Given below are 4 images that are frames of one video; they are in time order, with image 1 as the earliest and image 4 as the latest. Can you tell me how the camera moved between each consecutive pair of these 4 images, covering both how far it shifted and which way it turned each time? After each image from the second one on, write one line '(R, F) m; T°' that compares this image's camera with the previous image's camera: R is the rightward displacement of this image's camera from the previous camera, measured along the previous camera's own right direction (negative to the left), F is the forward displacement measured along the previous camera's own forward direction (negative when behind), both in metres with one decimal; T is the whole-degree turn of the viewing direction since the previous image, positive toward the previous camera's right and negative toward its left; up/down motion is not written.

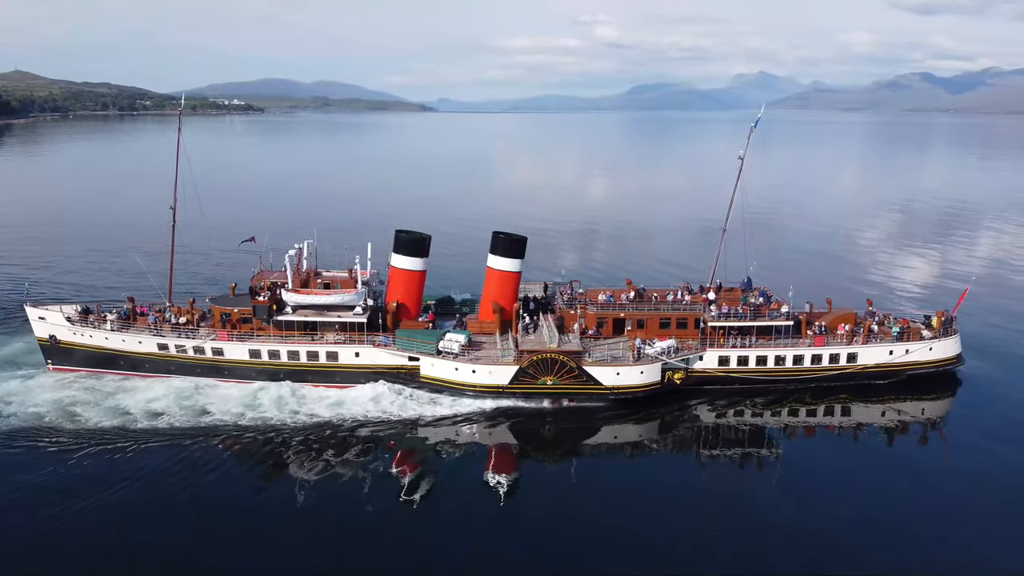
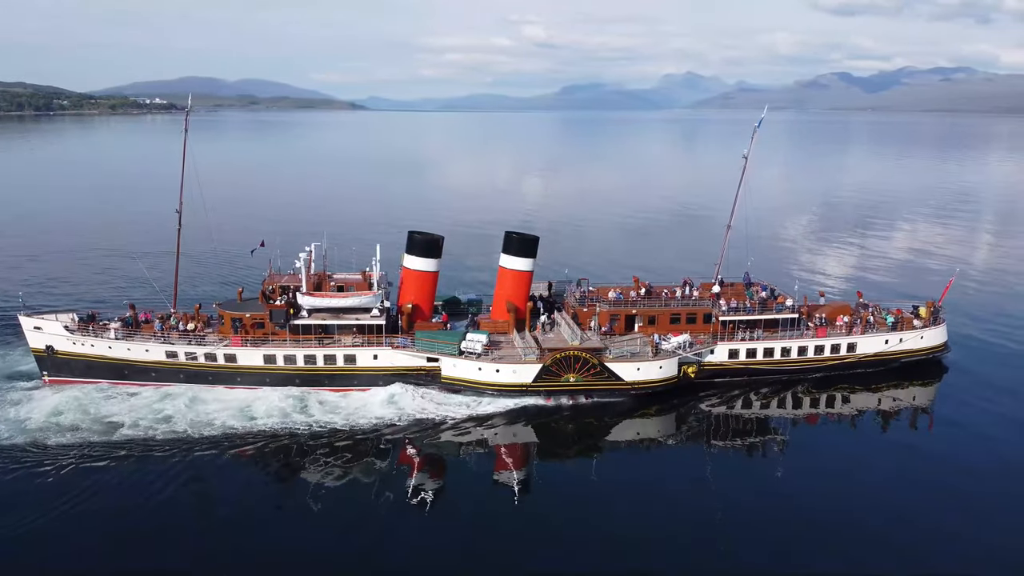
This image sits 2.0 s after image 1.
(-2.4, 0.0) m; +4°
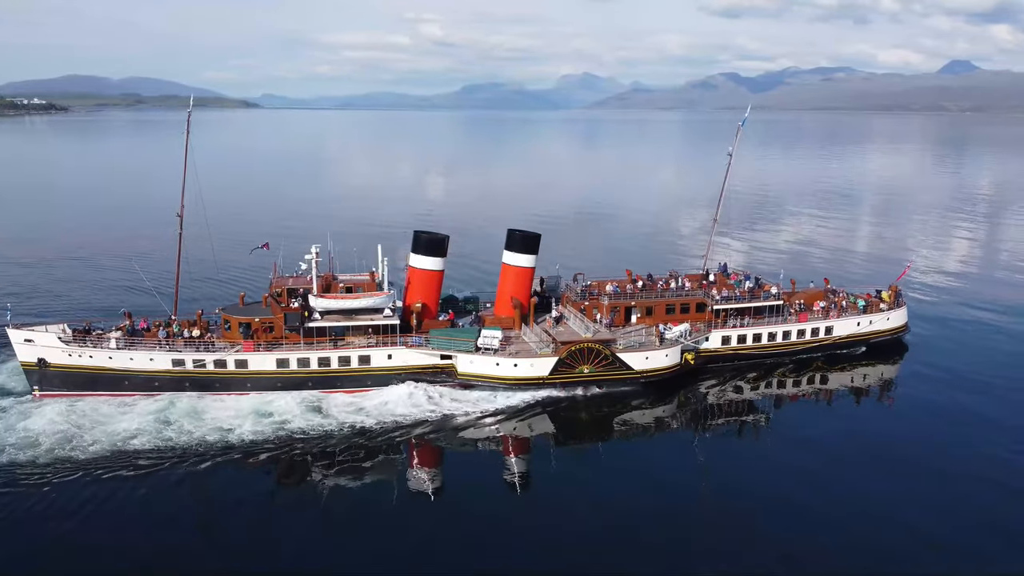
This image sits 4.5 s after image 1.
(-3.1, -0.4) m; +6°
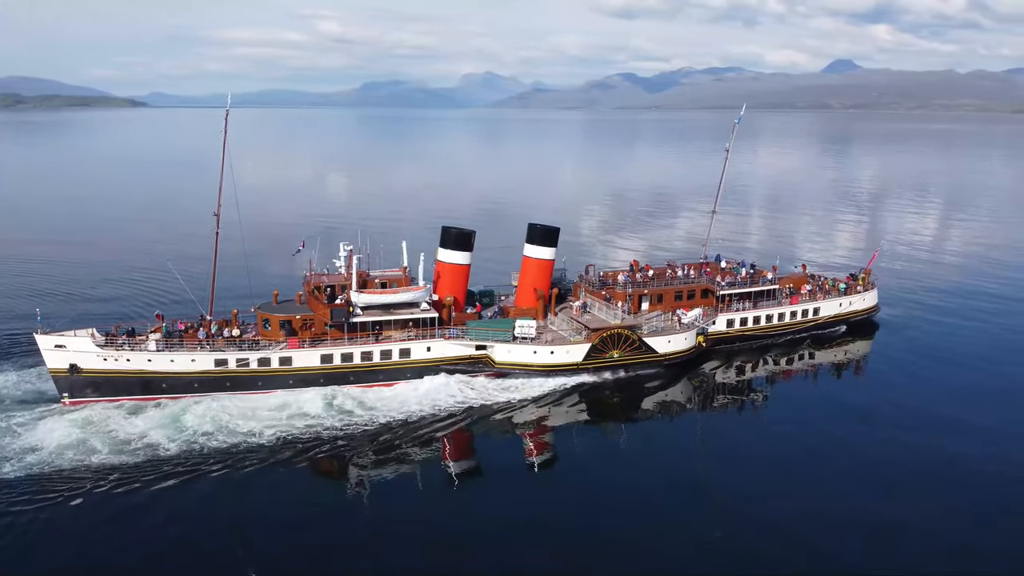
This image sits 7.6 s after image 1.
(-4.0, -0.9) m; +6°
